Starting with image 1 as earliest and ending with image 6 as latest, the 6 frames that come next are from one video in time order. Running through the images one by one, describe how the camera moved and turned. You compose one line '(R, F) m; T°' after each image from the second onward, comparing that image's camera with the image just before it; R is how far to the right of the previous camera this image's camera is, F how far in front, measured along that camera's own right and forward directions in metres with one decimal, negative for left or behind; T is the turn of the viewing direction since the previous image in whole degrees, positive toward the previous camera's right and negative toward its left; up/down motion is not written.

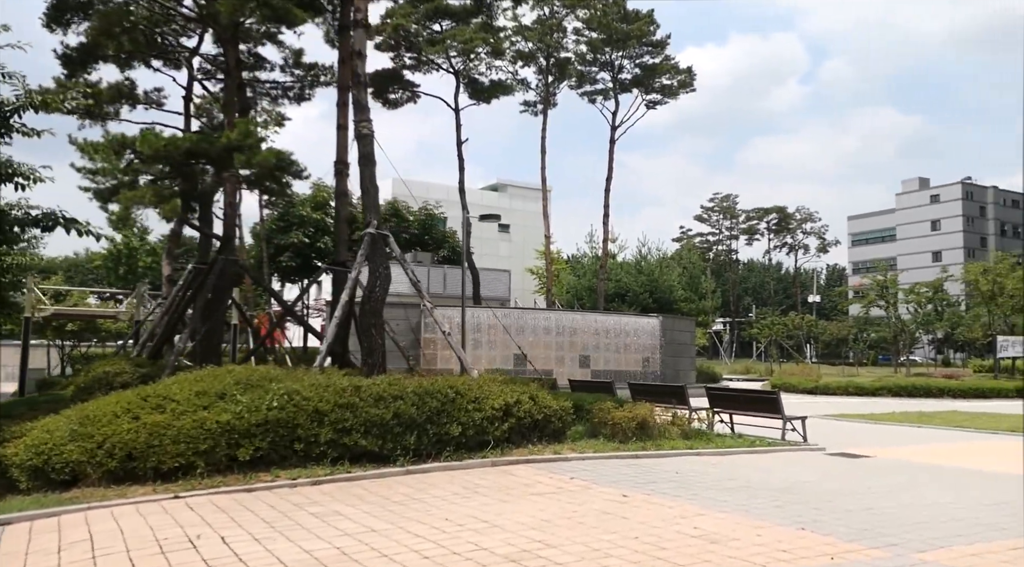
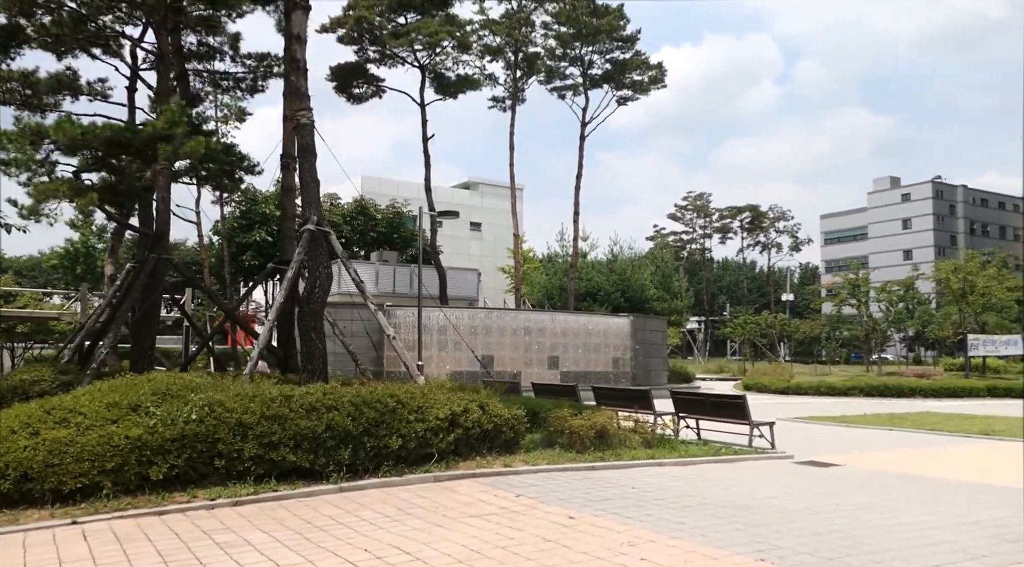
(+0.3, +0.7) m; +2°
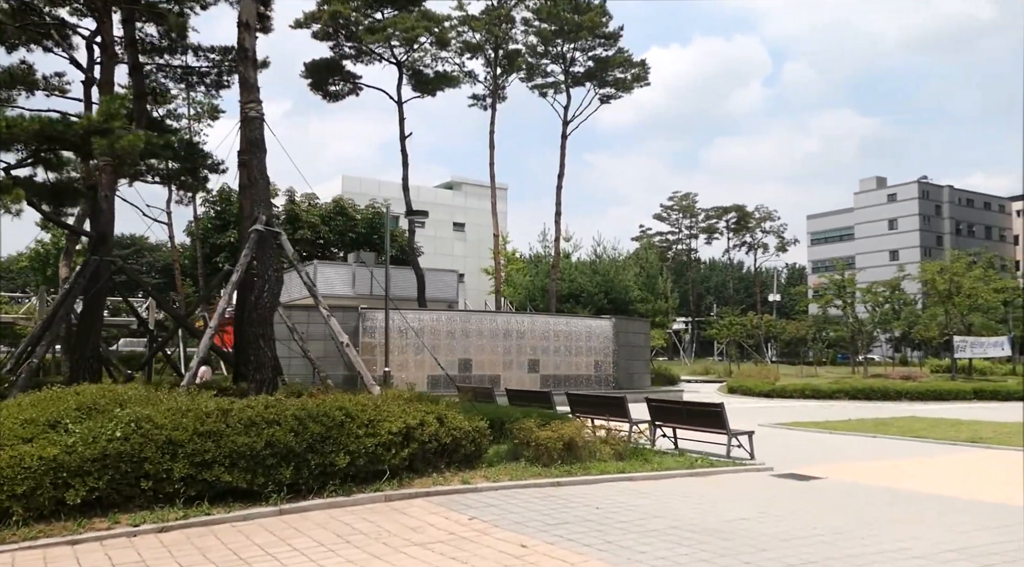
(+0.3, +0.6) m; +1°
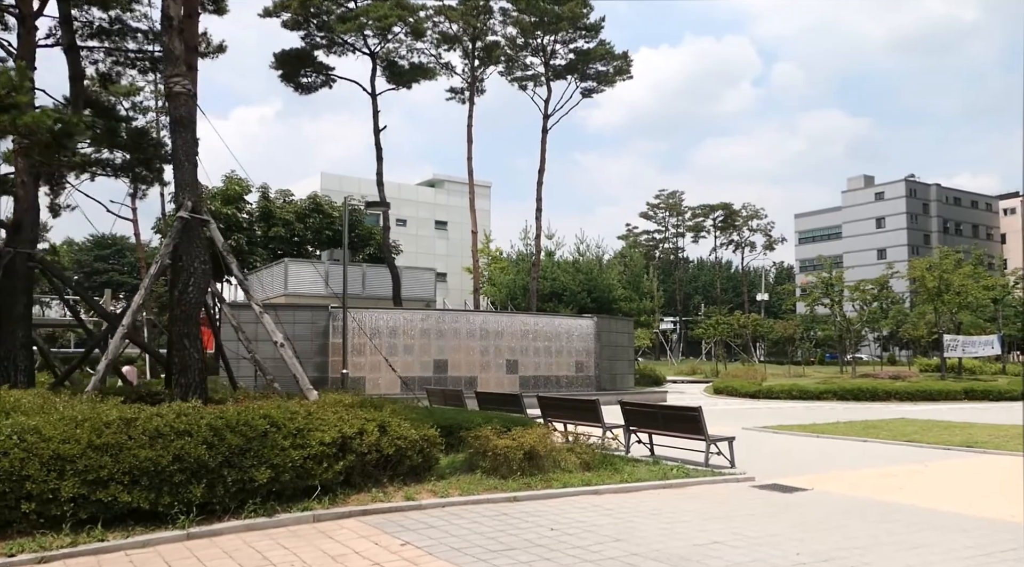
(+0.4, +0.9) m; +1°
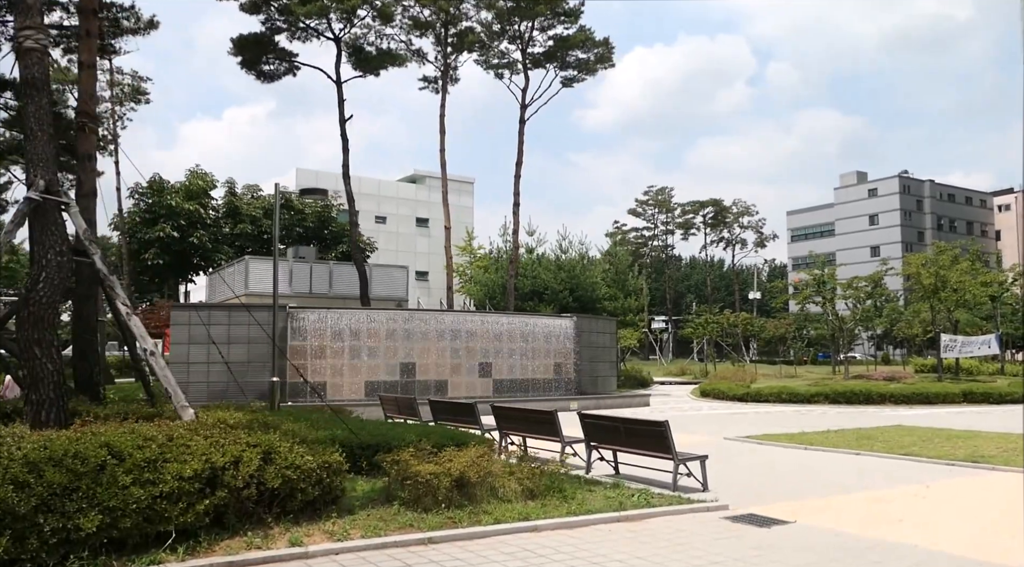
(+0.6, +1.4) m; 0°
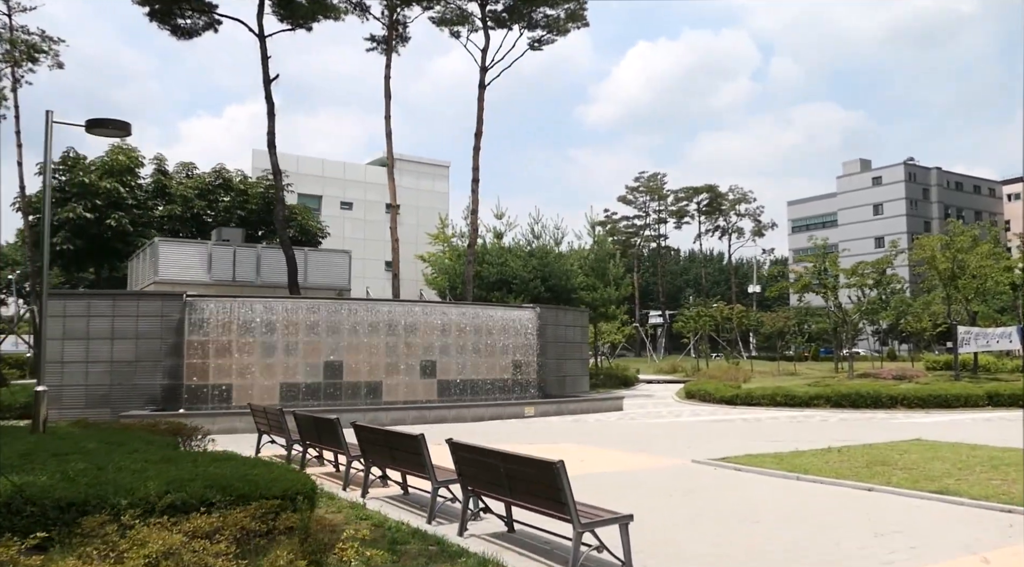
(+1.3, +3.5) m; 0°
